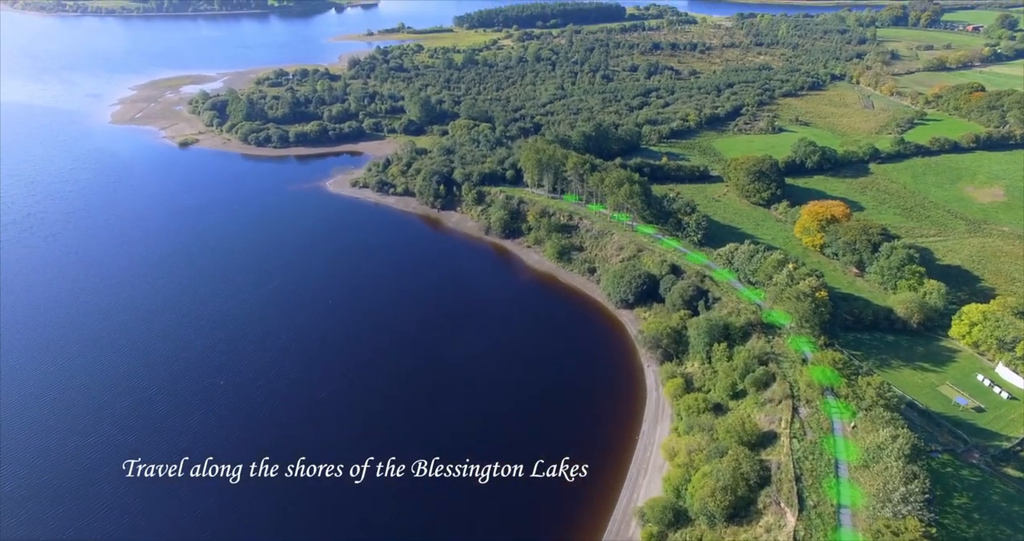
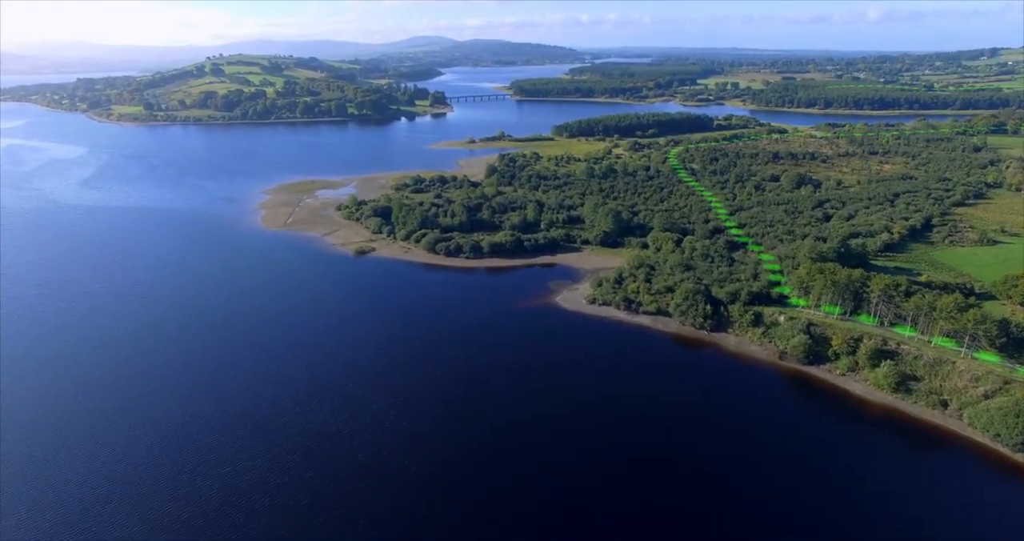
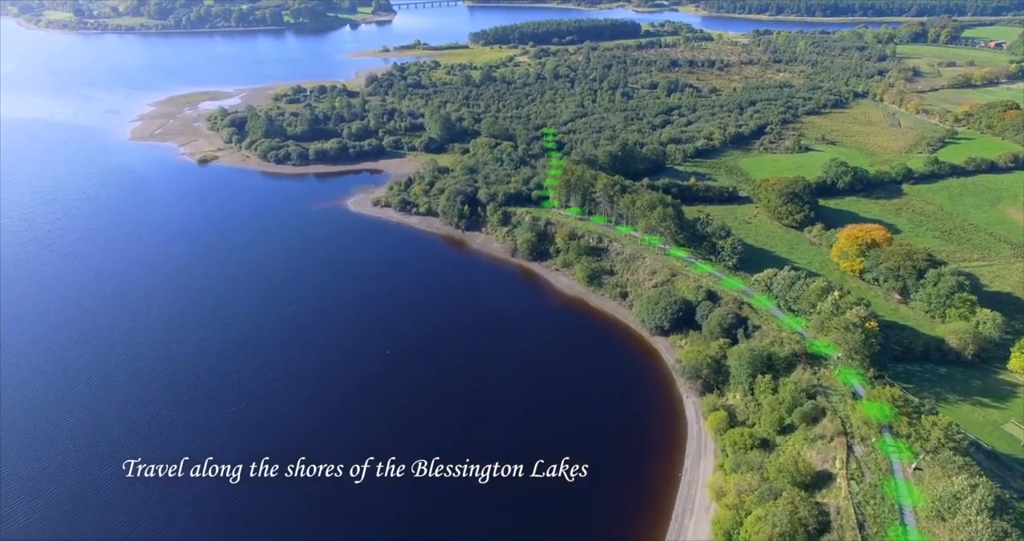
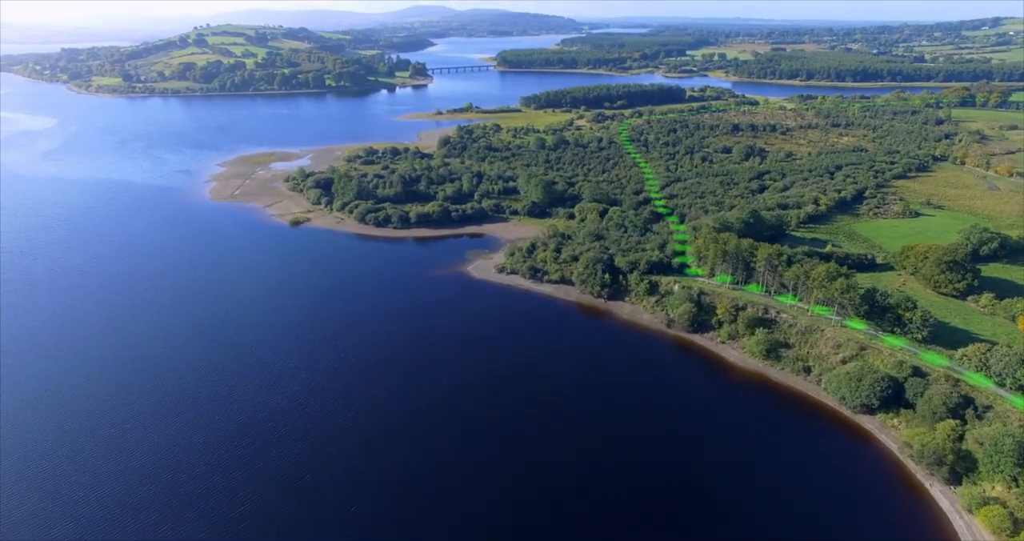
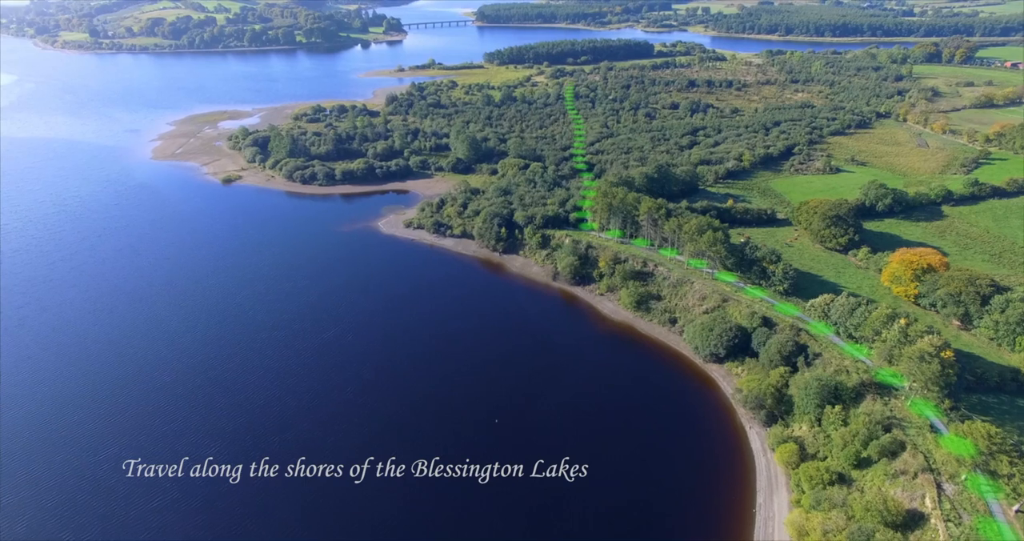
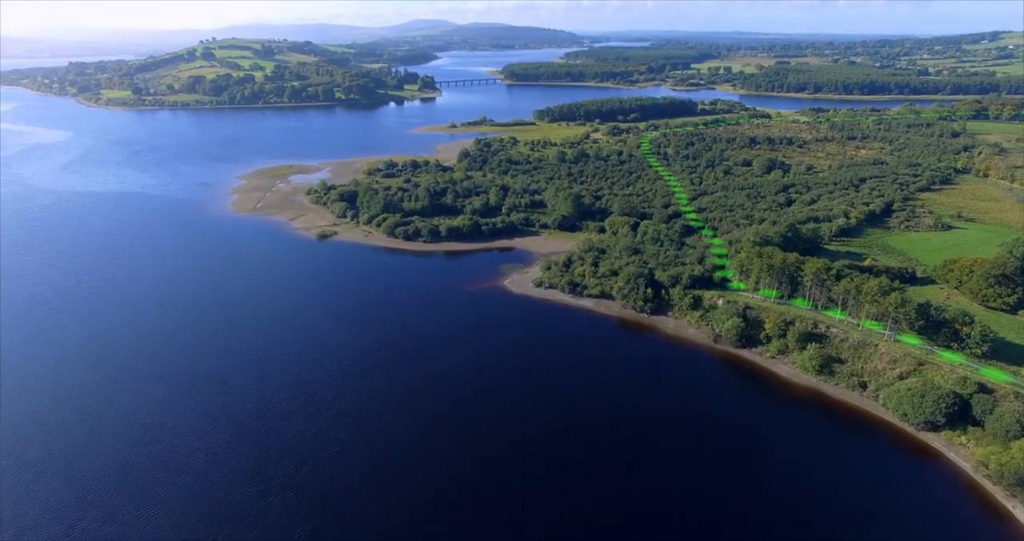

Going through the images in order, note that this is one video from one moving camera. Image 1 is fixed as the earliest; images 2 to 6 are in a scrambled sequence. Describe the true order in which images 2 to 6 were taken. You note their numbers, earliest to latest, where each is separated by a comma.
3, 5, 4, 6, 2
